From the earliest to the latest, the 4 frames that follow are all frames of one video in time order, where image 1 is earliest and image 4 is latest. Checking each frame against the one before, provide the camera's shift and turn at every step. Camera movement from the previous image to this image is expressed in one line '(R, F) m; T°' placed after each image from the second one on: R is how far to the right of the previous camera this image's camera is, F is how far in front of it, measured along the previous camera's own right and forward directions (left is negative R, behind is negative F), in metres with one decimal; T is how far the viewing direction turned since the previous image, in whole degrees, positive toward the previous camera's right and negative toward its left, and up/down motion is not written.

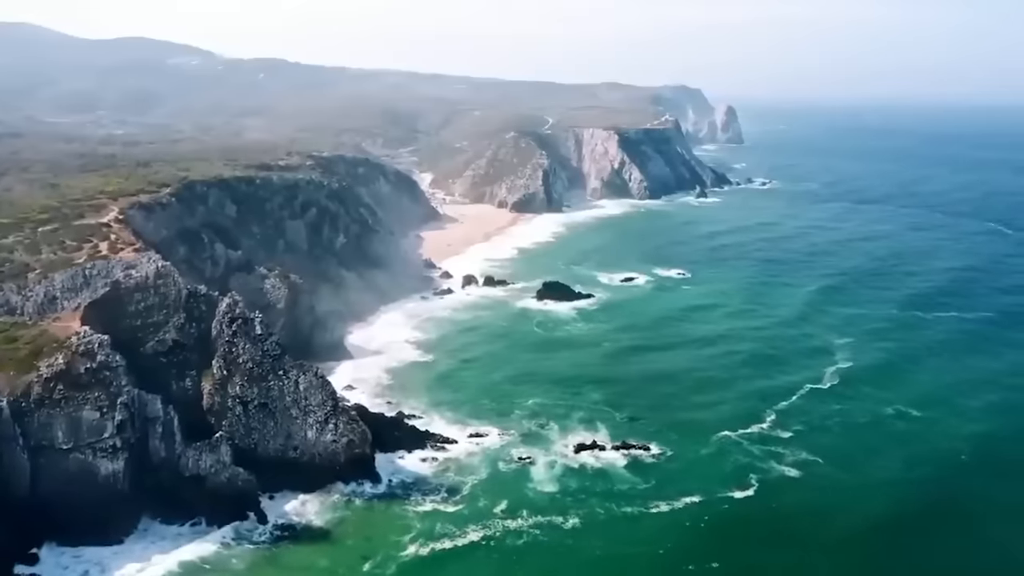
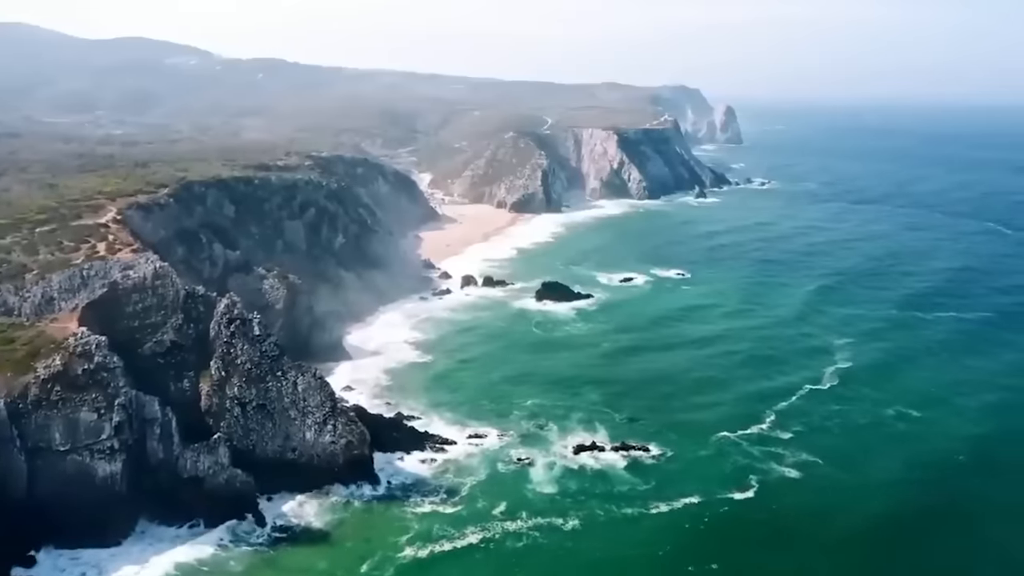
(0.0, +0.1) m; 0°
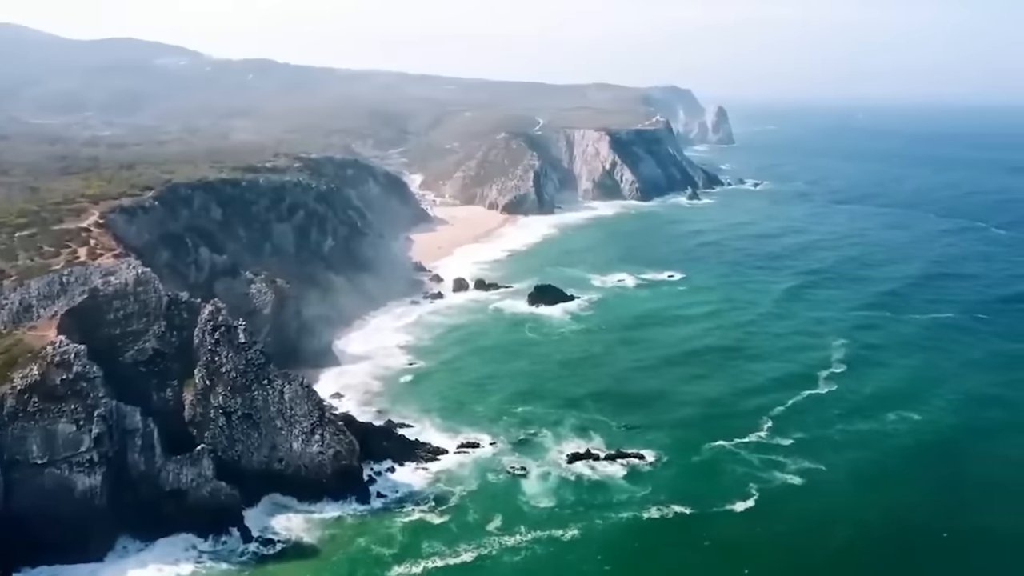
(0.0, +1.1) m; +1°
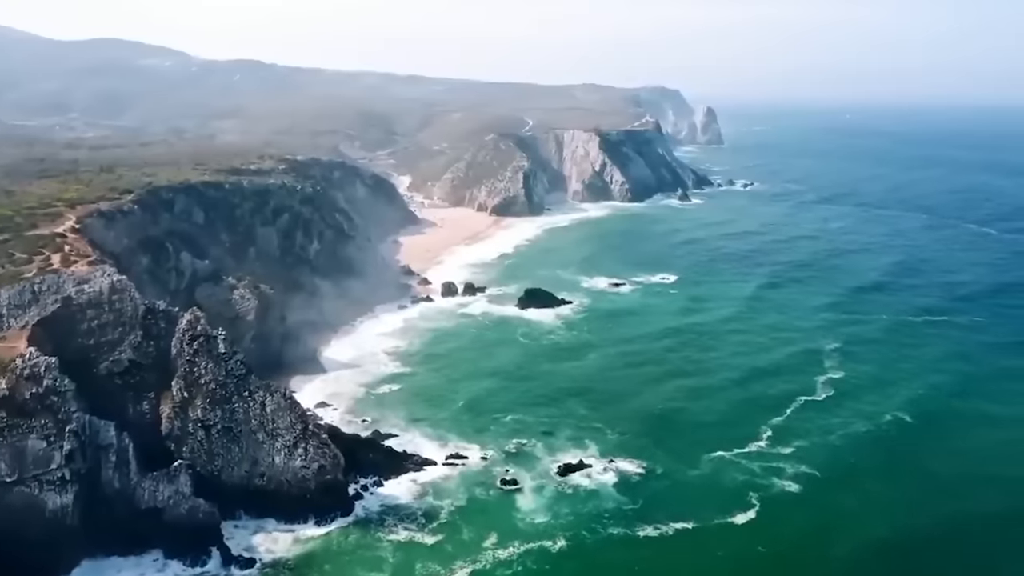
(0.0, +1.4) m; +1°
